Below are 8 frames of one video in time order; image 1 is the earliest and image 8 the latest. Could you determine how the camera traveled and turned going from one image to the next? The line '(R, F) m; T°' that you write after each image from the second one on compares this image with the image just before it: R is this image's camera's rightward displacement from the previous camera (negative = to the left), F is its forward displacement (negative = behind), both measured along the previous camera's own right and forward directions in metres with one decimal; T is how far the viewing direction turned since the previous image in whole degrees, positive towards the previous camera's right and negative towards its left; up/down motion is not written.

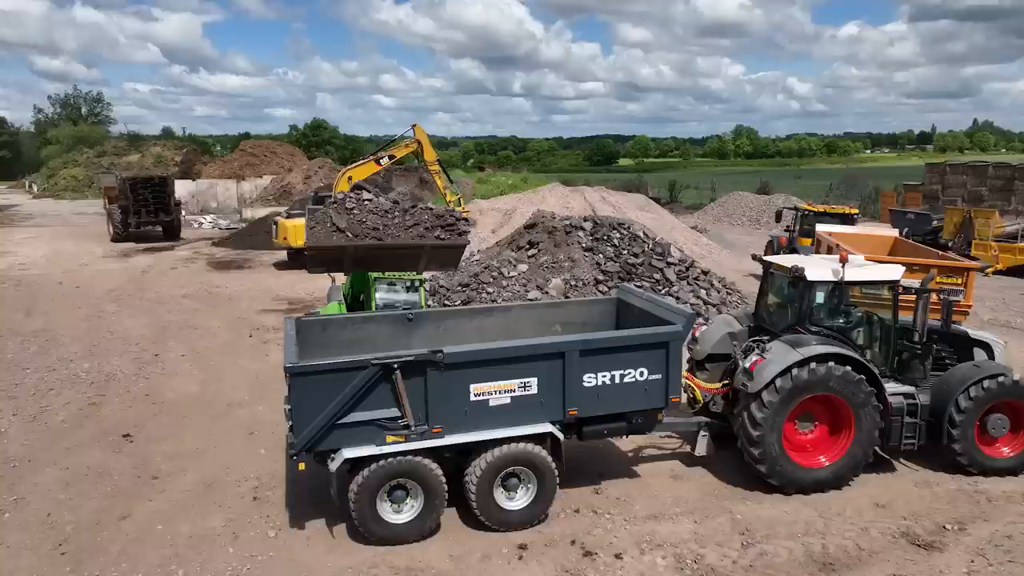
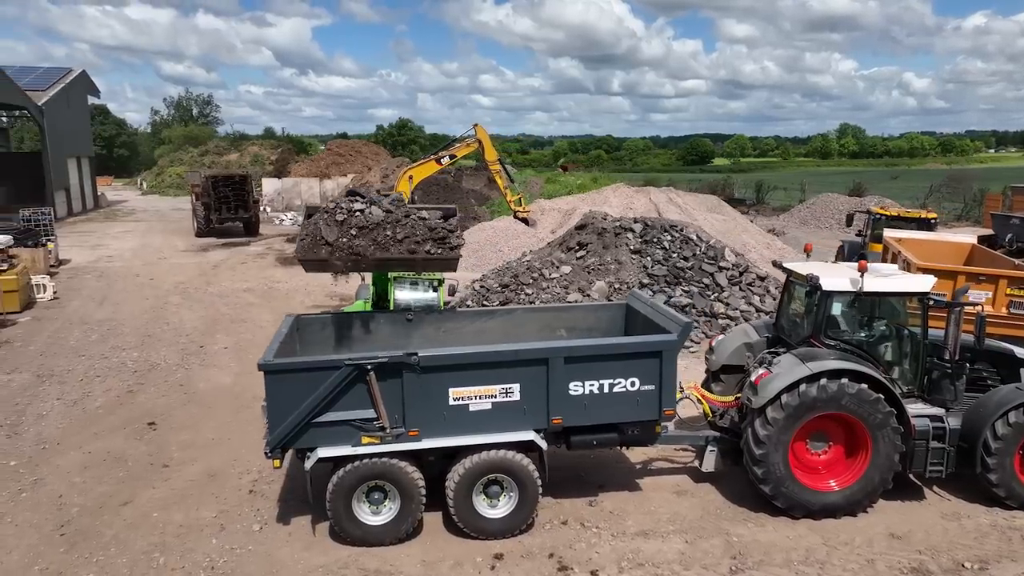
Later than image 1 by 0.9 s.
(+0.8, +0.2) m; -7°
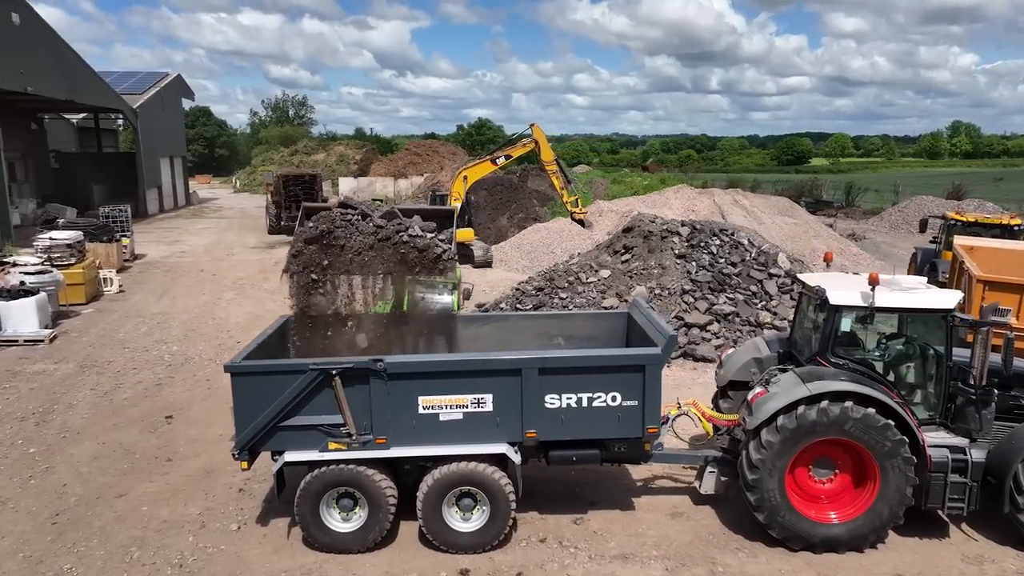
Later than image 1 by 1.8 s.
(+0.8, +0.2) m; -7°
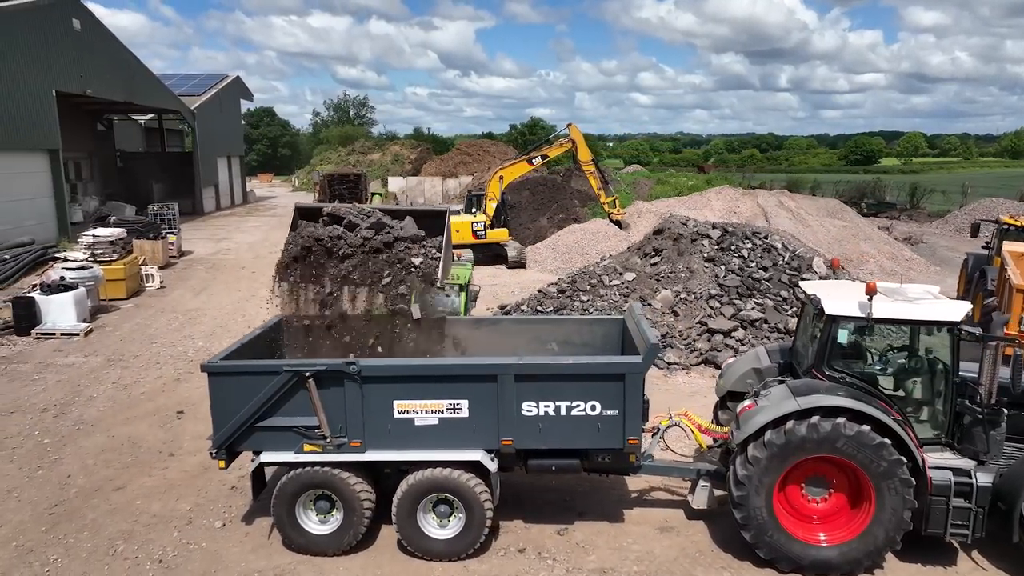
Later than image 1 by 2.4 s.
(+0.6, +0.1) m; -5°
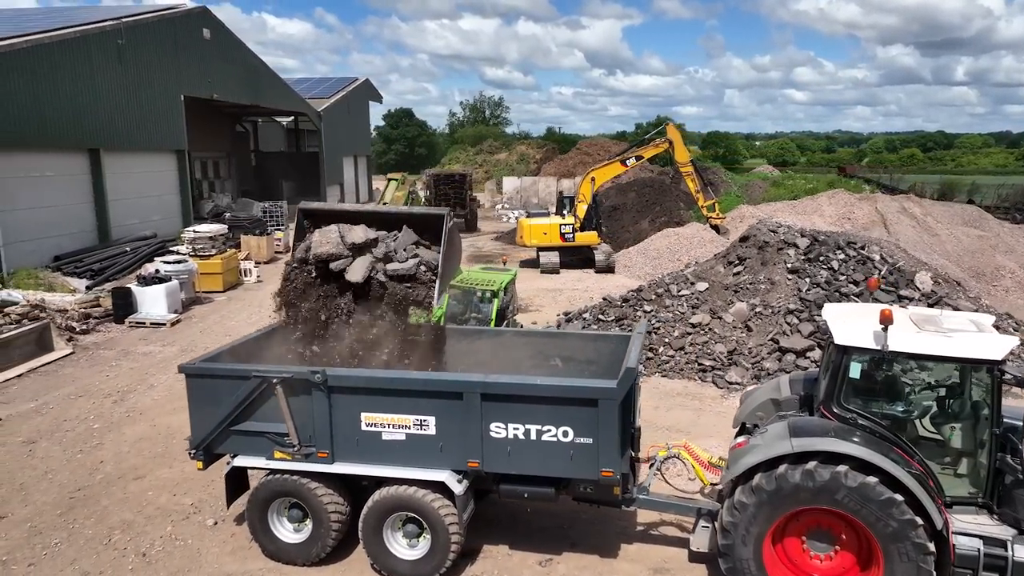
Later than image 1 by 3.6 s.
(+1.0, +0.4) m; -10°
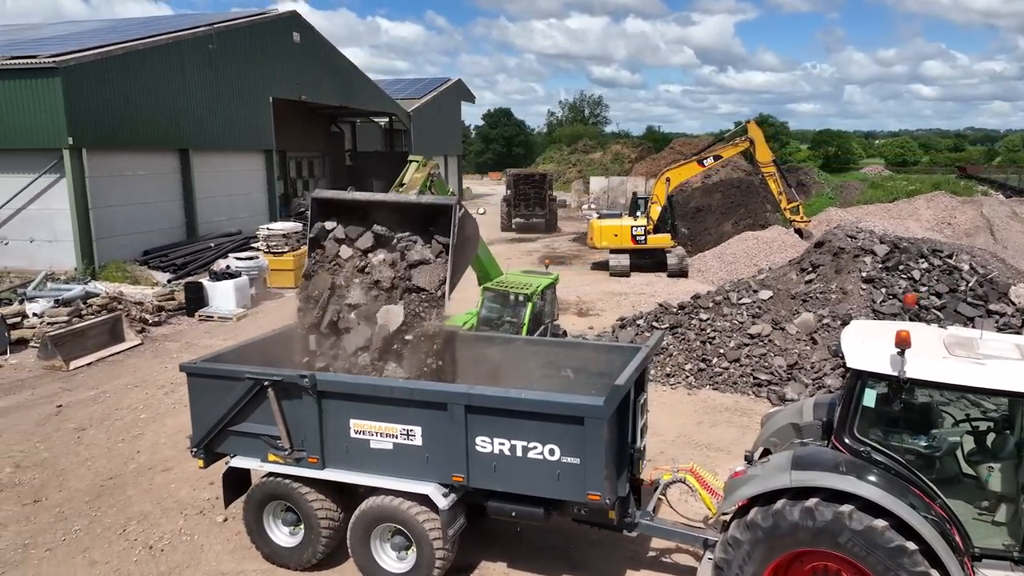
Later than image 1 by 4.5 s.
(+0.7, +0.3) m; -8°
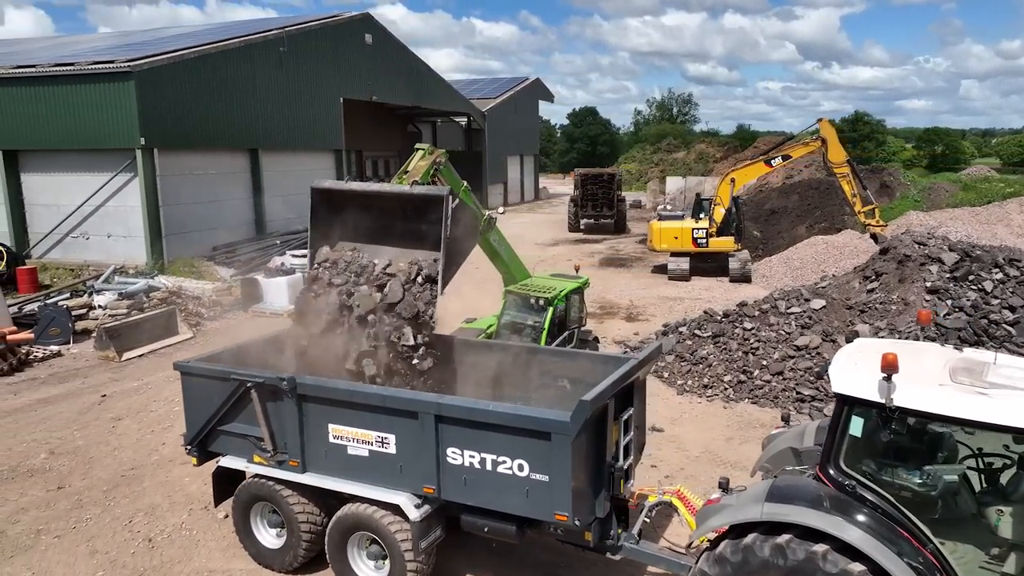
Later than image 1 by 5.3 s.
(+0.6, +0.2) m; -7°
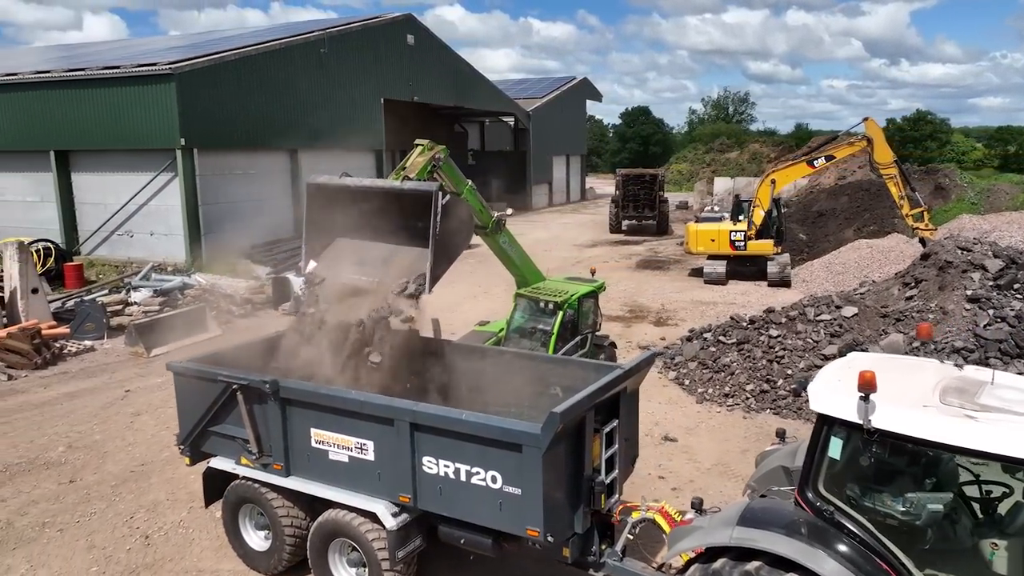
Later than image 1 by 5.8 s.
(+0.4, +0.1) m; -4°
